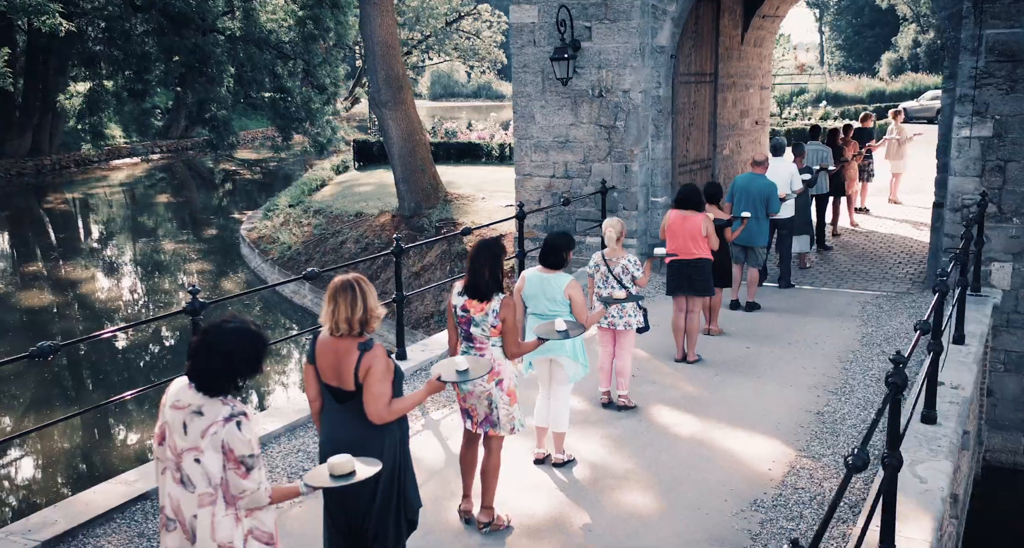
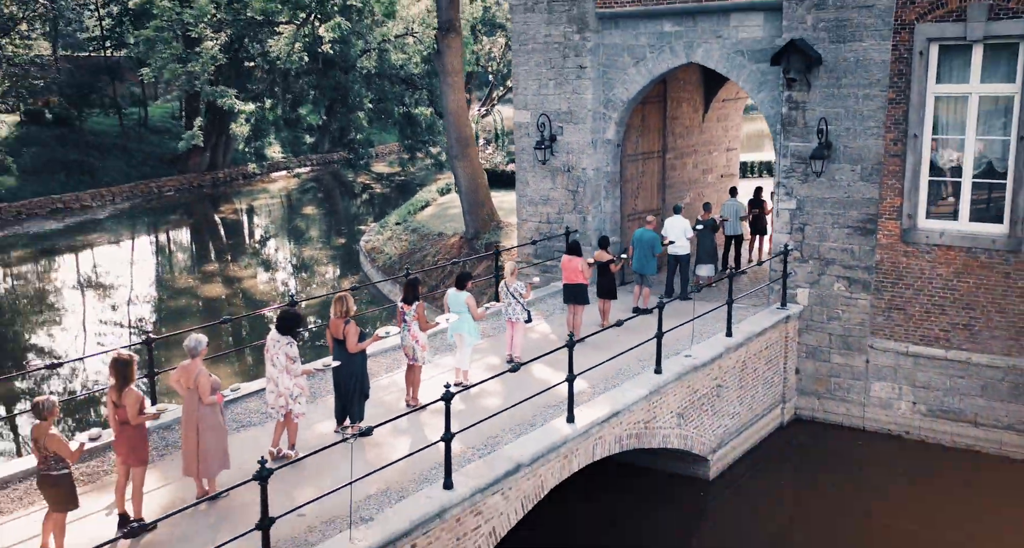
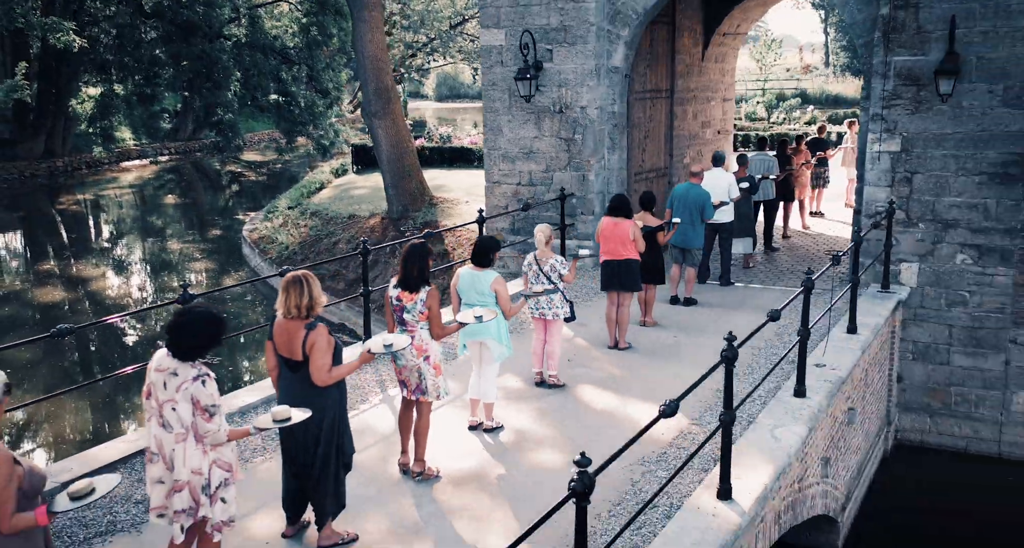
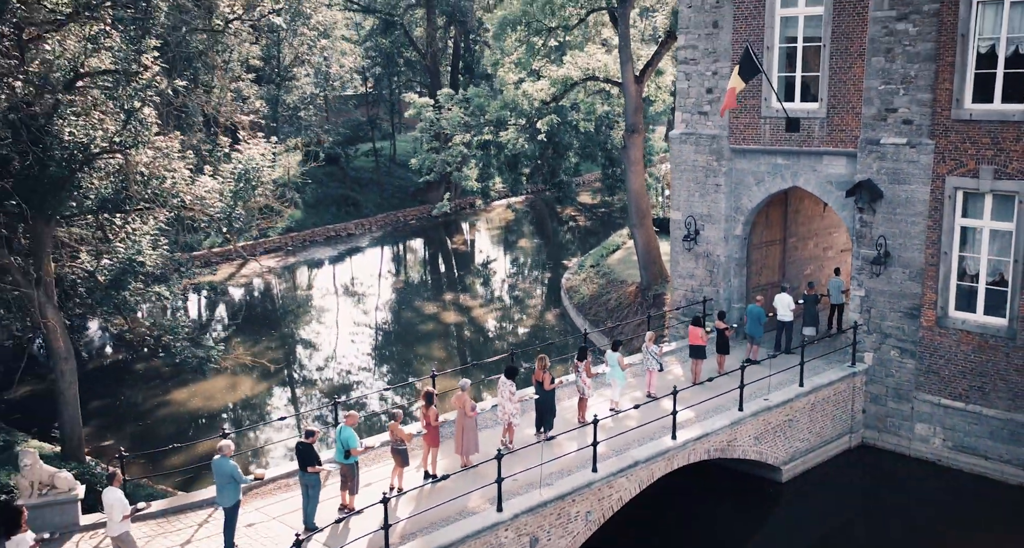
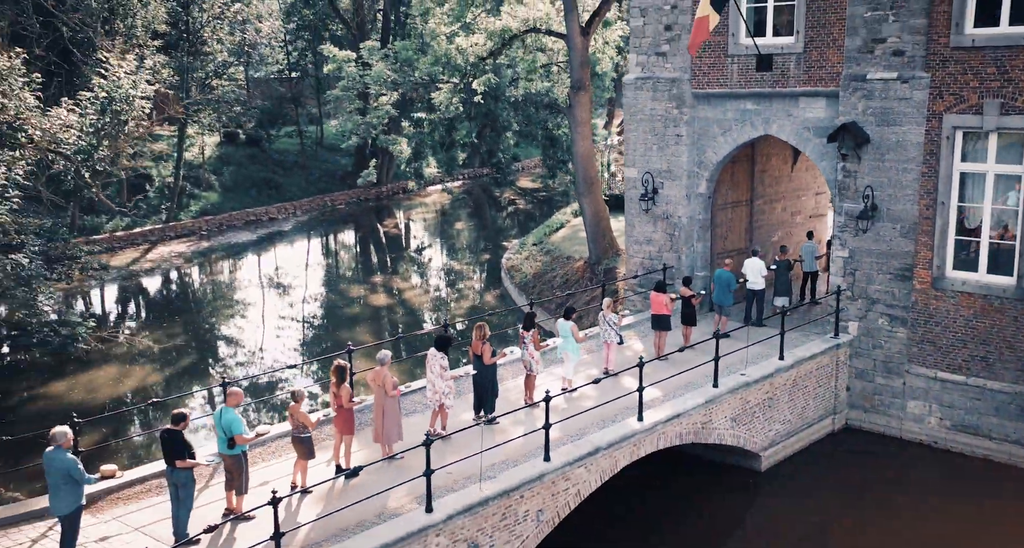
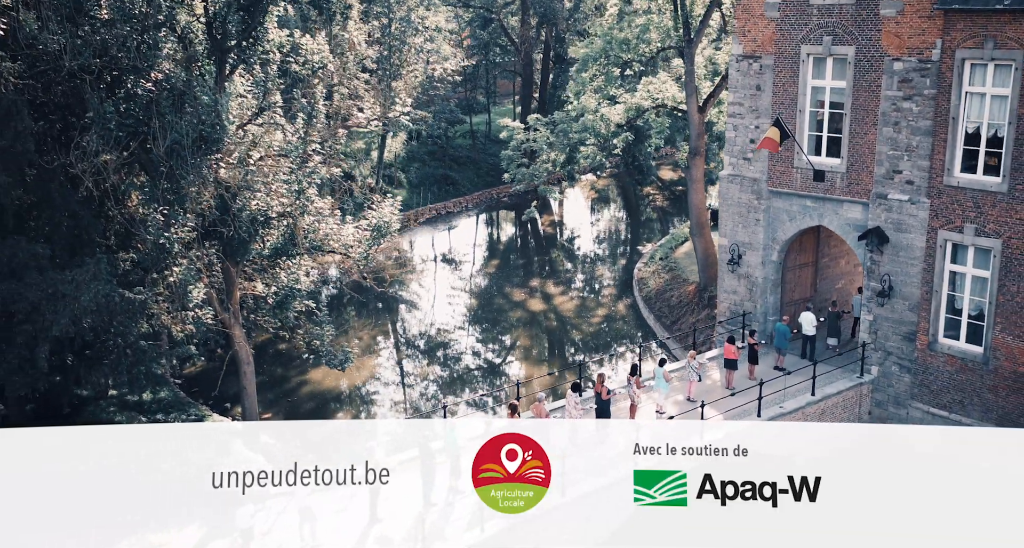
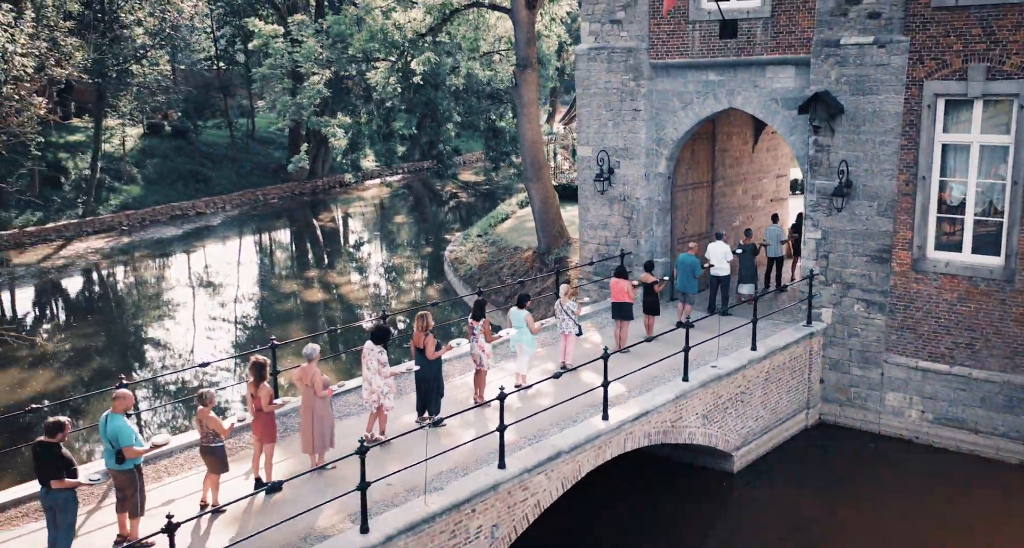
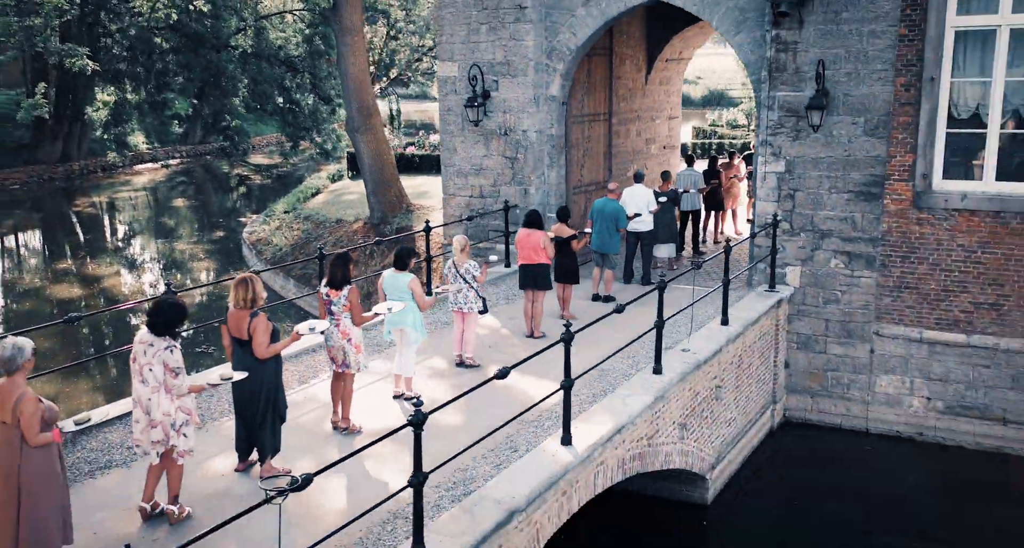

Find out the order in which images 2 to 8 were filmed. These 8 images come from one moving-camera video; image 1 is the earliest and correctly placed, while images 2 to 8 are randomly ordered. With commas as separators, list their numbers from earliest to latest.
3, 8, 2, 7, 5, 4, 6
